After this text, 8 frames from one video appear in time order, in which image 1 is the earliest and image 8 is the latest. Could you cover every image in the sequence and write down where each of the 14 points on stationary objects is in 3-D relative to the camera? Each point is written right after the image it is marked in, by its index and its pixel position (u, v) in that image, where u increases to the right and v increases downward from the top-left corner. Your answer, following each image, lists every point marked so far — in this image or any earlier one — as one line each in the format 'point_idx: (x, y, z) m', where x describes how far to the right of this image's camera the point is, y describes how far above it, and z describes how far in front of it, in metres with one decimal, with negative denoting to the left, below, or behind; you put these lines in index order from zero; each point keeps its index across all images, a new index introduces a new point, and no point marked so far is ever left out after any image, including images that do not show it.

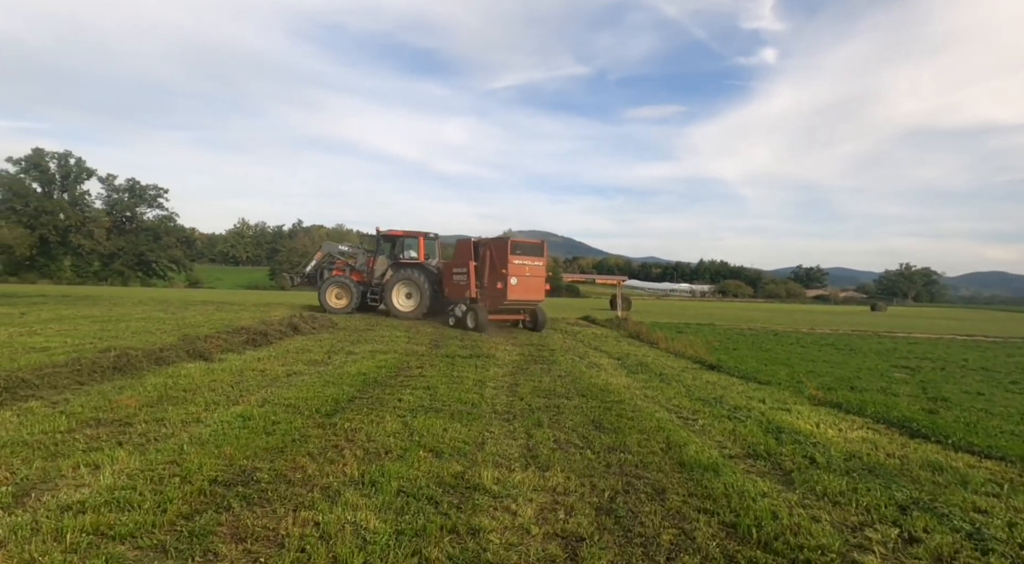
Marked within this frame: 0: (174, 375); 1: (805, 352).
0: (-4.1, -1.1, +6.8) m
1: (+8.4, -2.0, +16.0) m
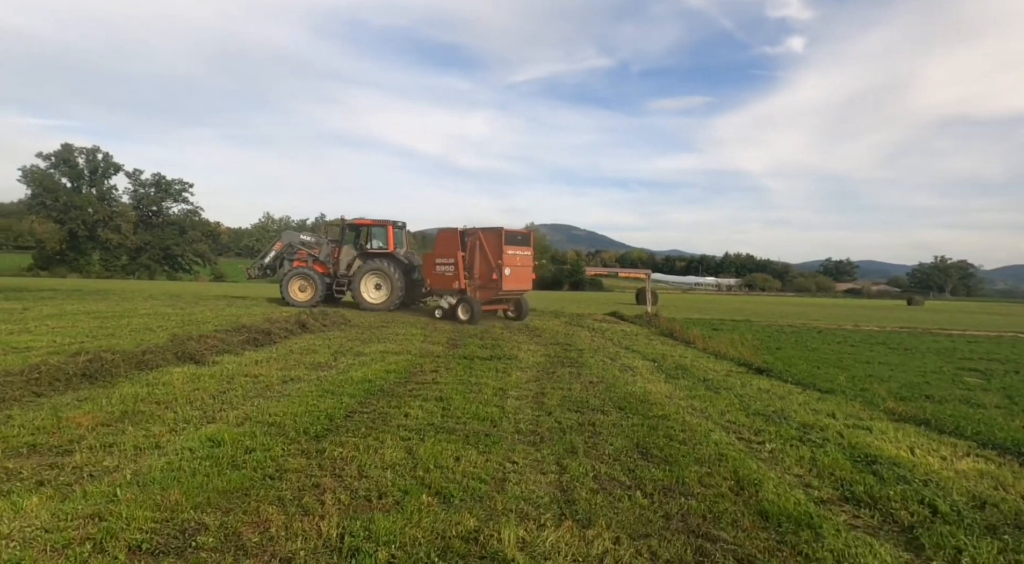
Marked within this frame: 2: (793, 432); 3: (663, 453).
0: (-3.9, -1.1, +6.0) m
1: (+9.0, -1.8, +14.7) m
2: (+2.9, -1.5, +5.7) m
3: (+1.3, -1.5, +4.8) m
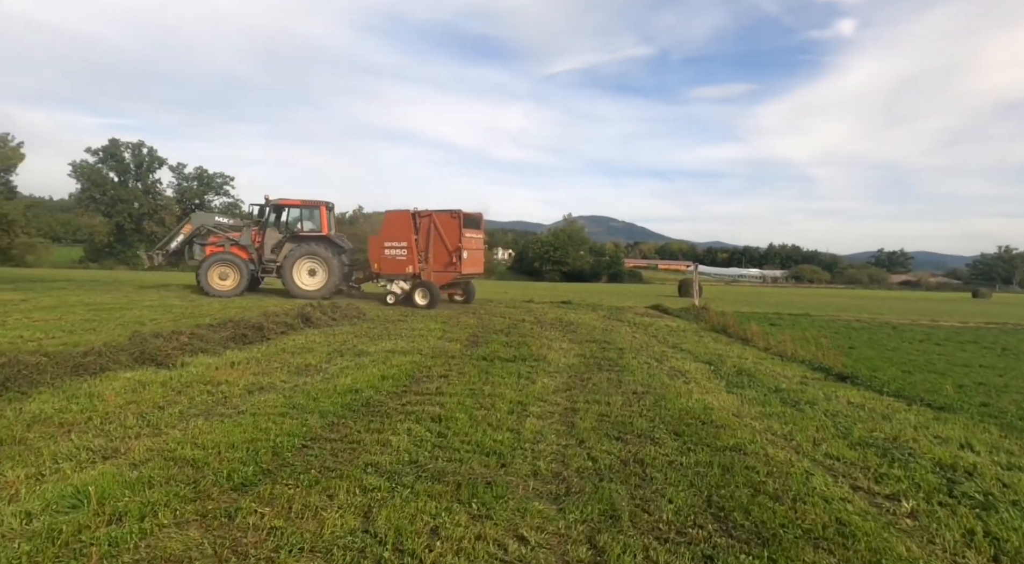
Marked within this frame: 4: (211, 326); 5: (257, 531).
0: (-3.7, -1.0, +4.7) m
1: (+9.8, -1.6, +12.5) m
2: (+3.0, -1.4, +4.0) m
3: (+1.4, -1.3, +3.2) m
4: (-4.7, -0.7, +8.6) m
5: (-1.2, -1.2, +2.7) m
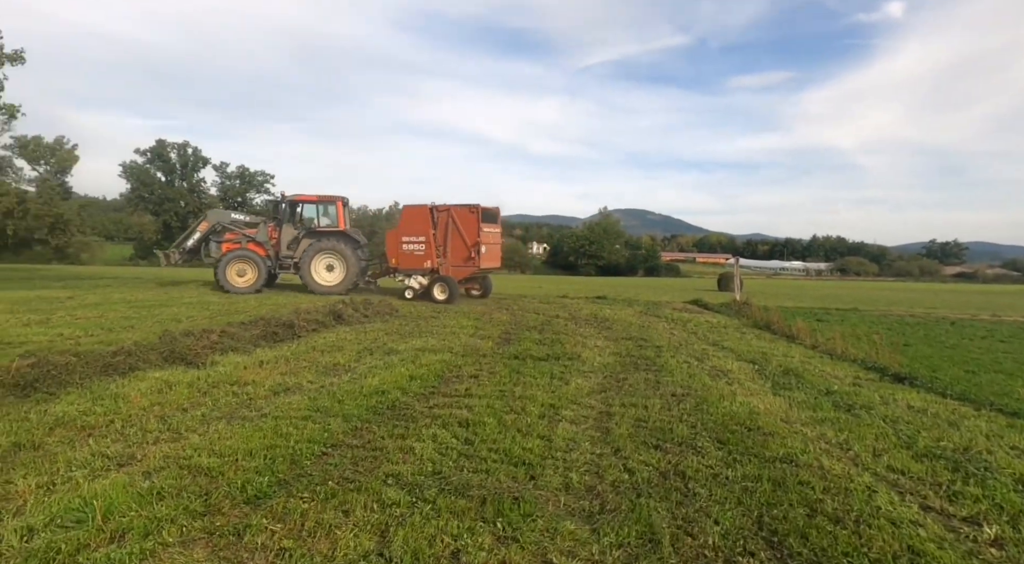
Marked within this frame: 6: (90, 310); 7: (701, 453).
0: (-3.5, -1.0, +4.7) m
1: (+10.5, -1.4, +11.6) m
2: (+3.2, -1.4, +3.5) m
3: (+1.5, -1.3, +2.8) m
4: (-4.2, -0.7, +8.7) m
5: (-1.1, -1.2, +2.5) m
6: (-8.2, -0.5, +10.9) m
7: (+1.4, -1.3, +4.3) m
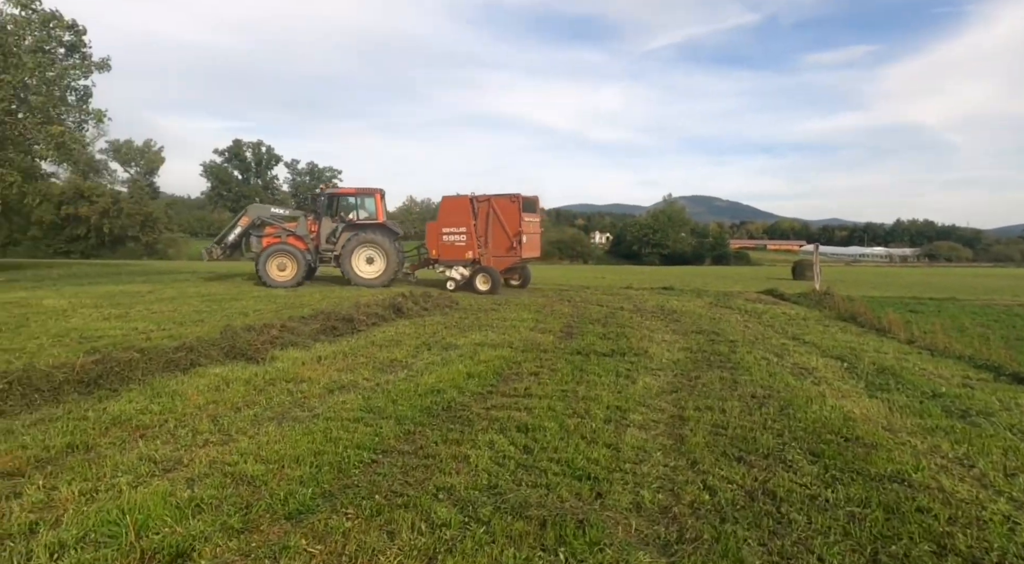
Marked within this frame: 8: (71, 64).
0: (-3.0, -0.9, +4.7) m
1: (+11.7, -1.2, +10.1) m
2: (+3.5, -1.3, +2.8) m
3: (+1.8, -1.3, +2.3) m
4: (-3.2, -0.6, +8.7) m
5: (-0.8, -1.2, +2.3) m
6: (-7.0, -0.5, +11.4) m
7: (+1.9, -1.3, +3.8) m
8: (-14.4, +7.2, +18.2) m
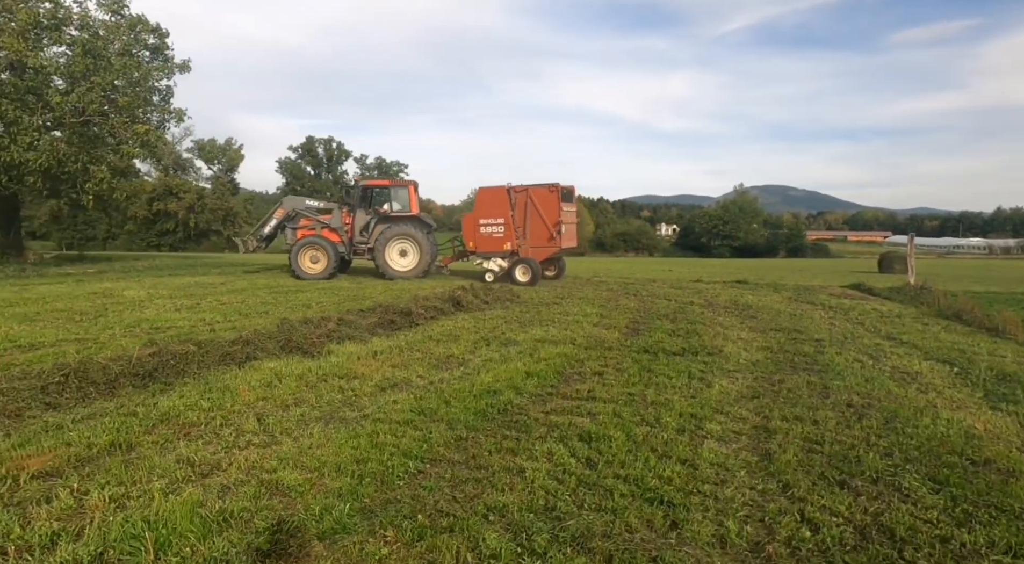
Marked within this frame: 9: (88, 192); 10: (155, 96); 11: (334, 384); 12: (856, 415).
0: (-2.5, -0.9, +4.6) m
1: (+12.7, -1.1, +8.3) m
2: (+3.8, -1.3, +2.0) m
3: (+2.0, -1.3, +1.7) m
4: (-2.3, -0.4, +8.6) m
5: (-0.6, -1.2, +1.9) m
6: (-5.8, -0.3, +11.7) m
7: (+2.2, -1.2, +3.1) m
8: (-12.3, +7.5, +19.2) m
9: (-13.2, +2.8, +17.4) m
10: (-12.4, +6.5, +19.4) m
11: (-1.6, -0.9, +5.1) m
12: (+3.0, -1.1, +4.8) m
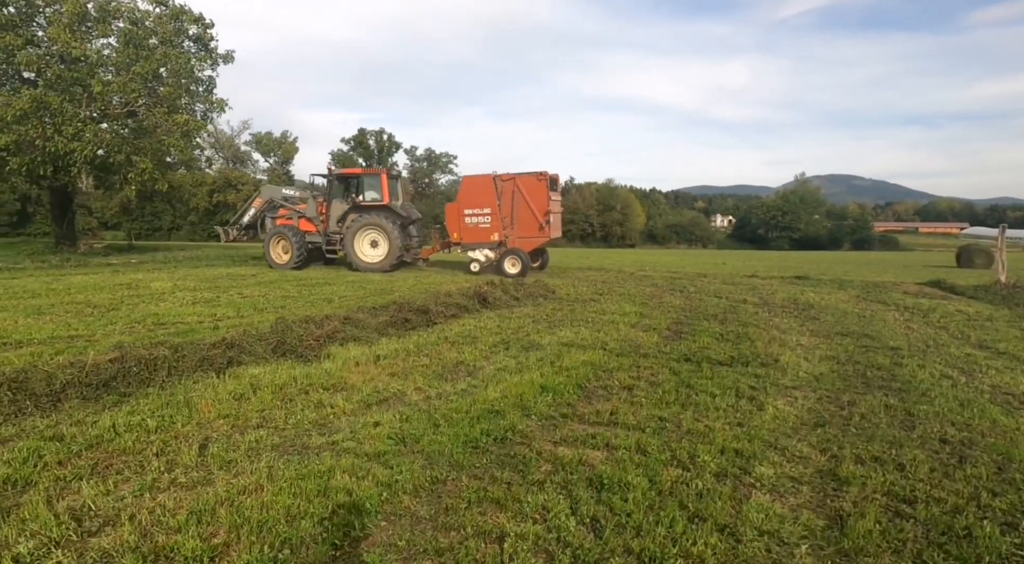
0: (-2.4, -0.9, +4.0) m
1: (+12.9, -1.2, +6.4) m
2: (+3.5, -1.4, +0.9) m
3: (+1.7, -1.4, +0.7) m
4: (-1.9, -0.4, +8.0) m
5: (-0.9, -1.2, +1.2) m
6: (-5.1, -0.1, +11.3) m
7: (+2.1, -1.3, +2.2) m
8: (-10.9, +7.8, +19.3) m
9: (-12.0, +3.2, +17.6) m
10: (-11.0, +6.9, +19.5) m
11: (-1.5, -0.9, +4.4) m
12: (+3.0, -1.2, +3.8) m
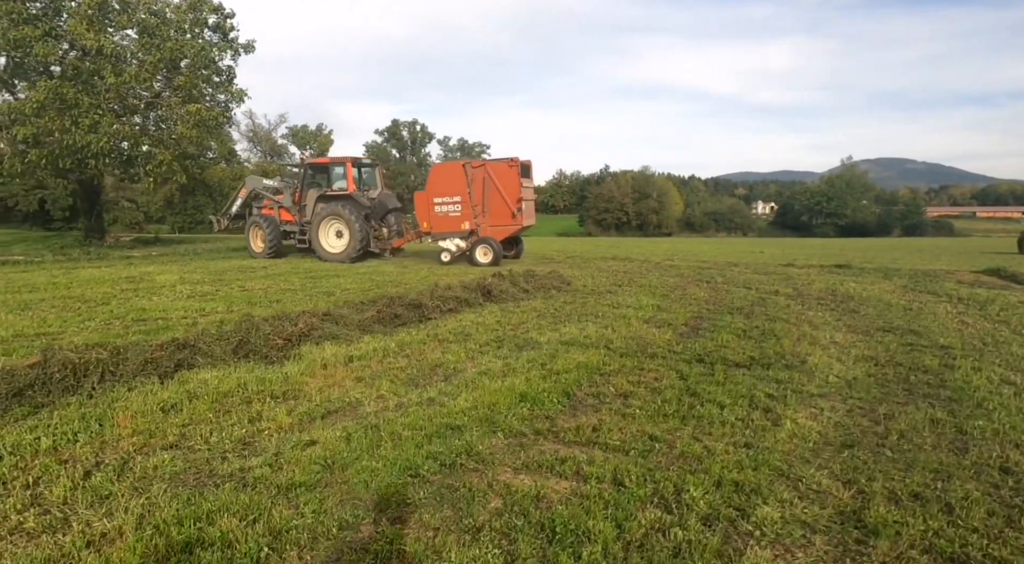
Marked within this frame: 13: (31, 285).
0: (-2.7, -0.8, +3.5) m
1: (+12.8, -1.0, +5.0) m
2: (+3.1, -1.4, +0.1) m
3: (+1.2, -1.4, 0.0) m
4: (-1.9, -0.3, +7.5) m
5: (-1.3, -1.2, +0.7) m
6: (-4.9, 0.0, +11.0) m
7: (+1.7, -1.3, +1.4) m
8: (-10.2, +8.1, +19.2) m
9: (-11.4, +3.4, +17.7) m
10: (-10.3, +7.1, +19.4) m
11: (-1.8, -0.9, +3.9) m
12: (+2.7, -1.1, +3.0) m
13: (-8.2, -0.1, +9.5) m
